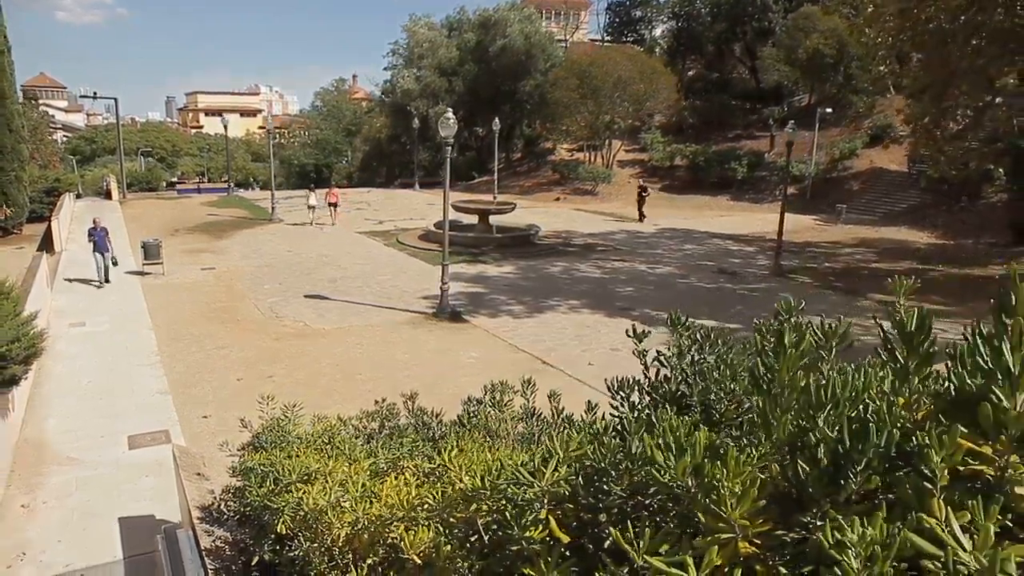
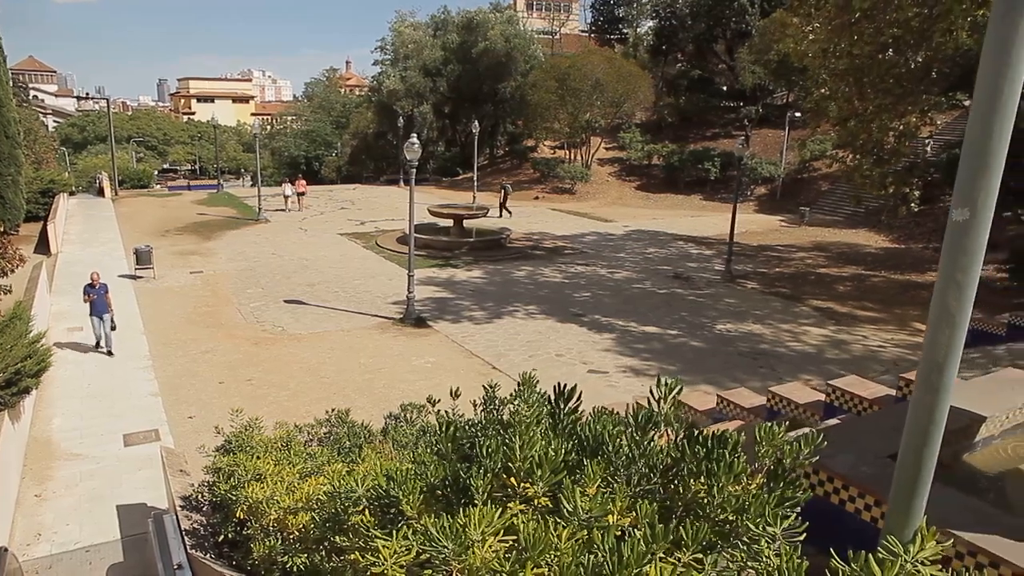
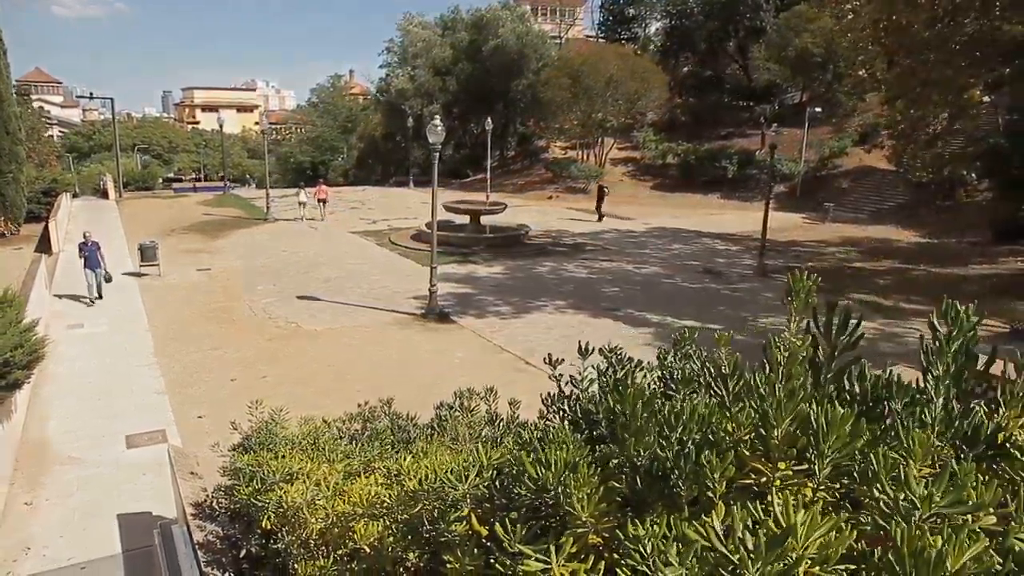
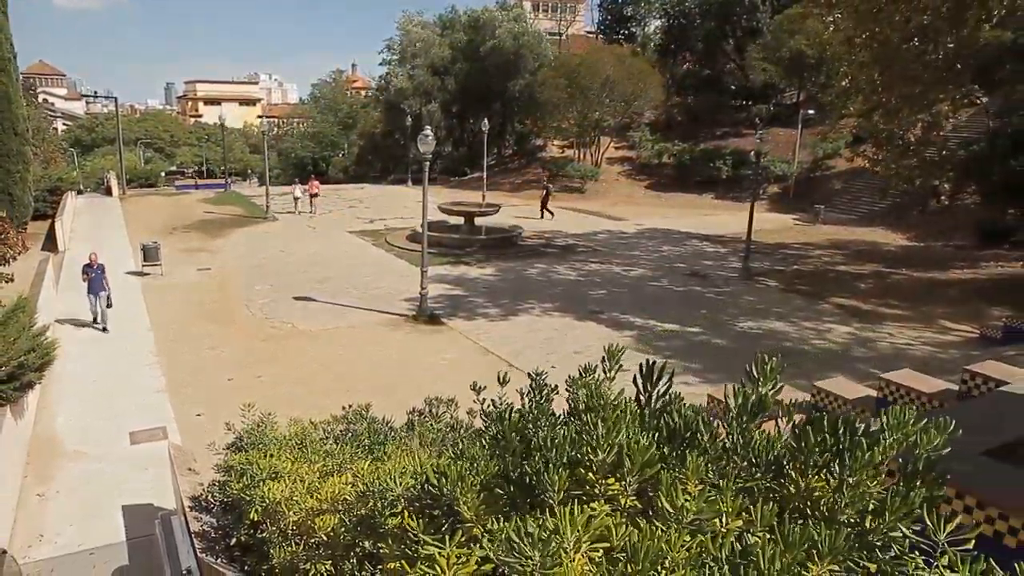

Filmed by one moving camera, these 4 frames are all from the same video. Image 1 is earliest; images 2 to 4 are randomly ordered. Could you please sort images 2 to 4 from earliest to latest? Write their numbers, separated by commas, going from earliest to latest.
3, 4, 2
